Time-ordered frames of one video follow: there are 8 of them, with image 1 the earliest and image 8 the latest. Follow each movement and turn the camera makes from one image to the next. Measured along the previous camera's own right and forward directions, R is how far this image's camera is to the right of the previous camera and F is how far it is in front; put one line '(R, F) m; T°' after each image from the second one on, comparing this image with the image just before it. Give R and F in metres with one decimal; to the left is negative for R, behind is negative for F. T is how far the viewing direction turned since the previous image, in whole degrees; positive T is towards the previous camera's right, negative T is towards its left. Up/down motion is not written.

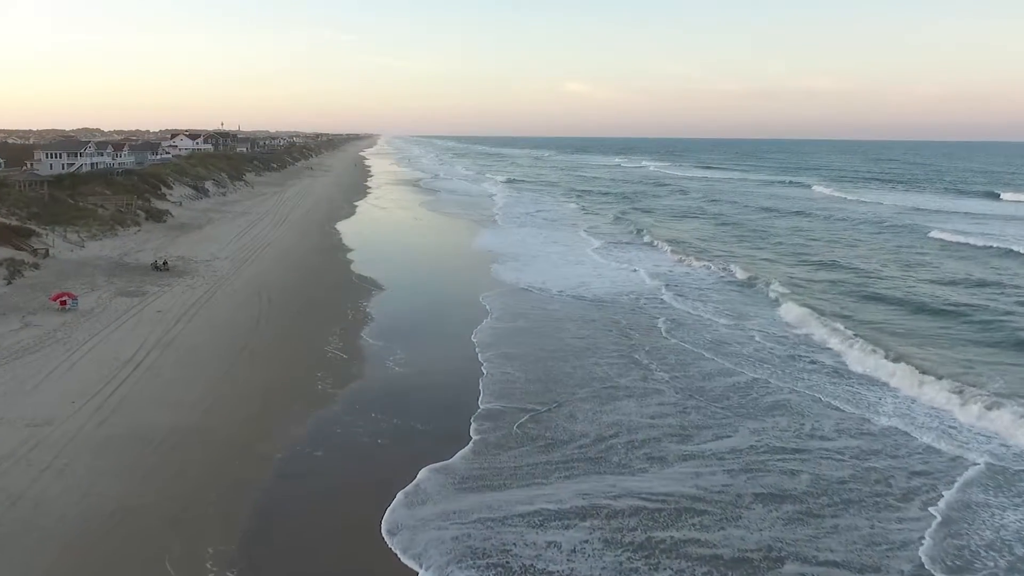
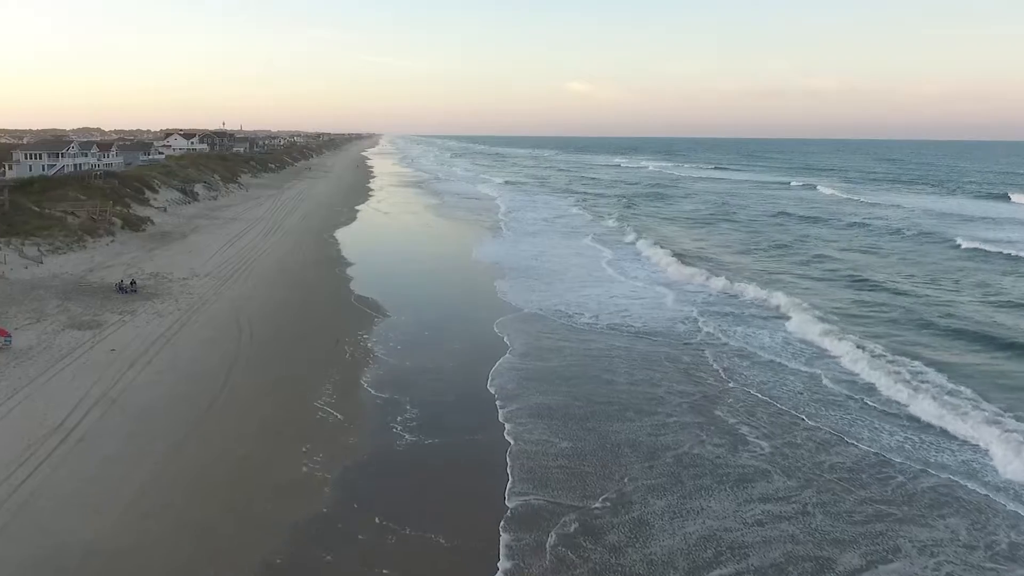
(-0.5, +2.1) m; 0°
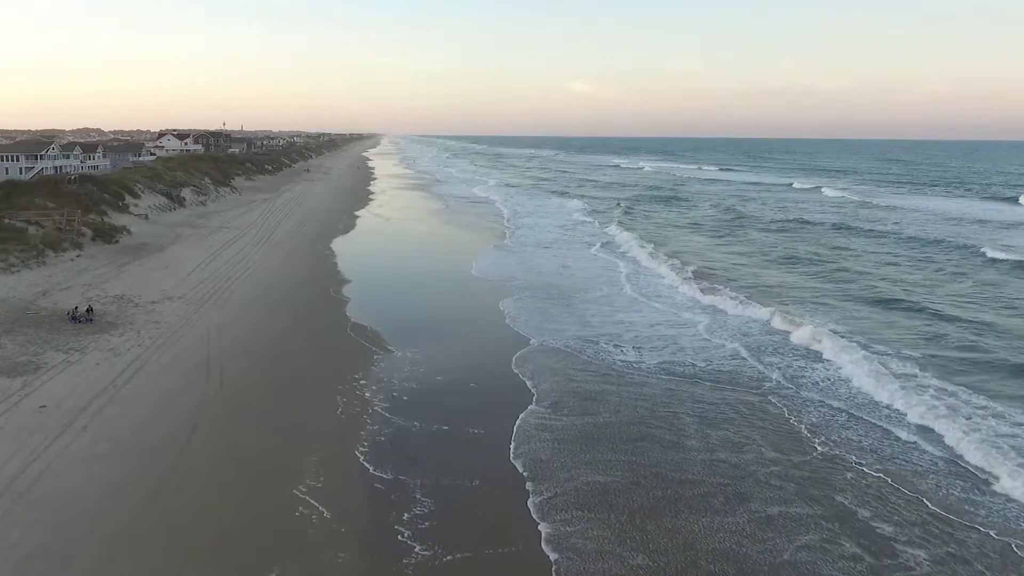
(-0.4, +2.0) m; 0°
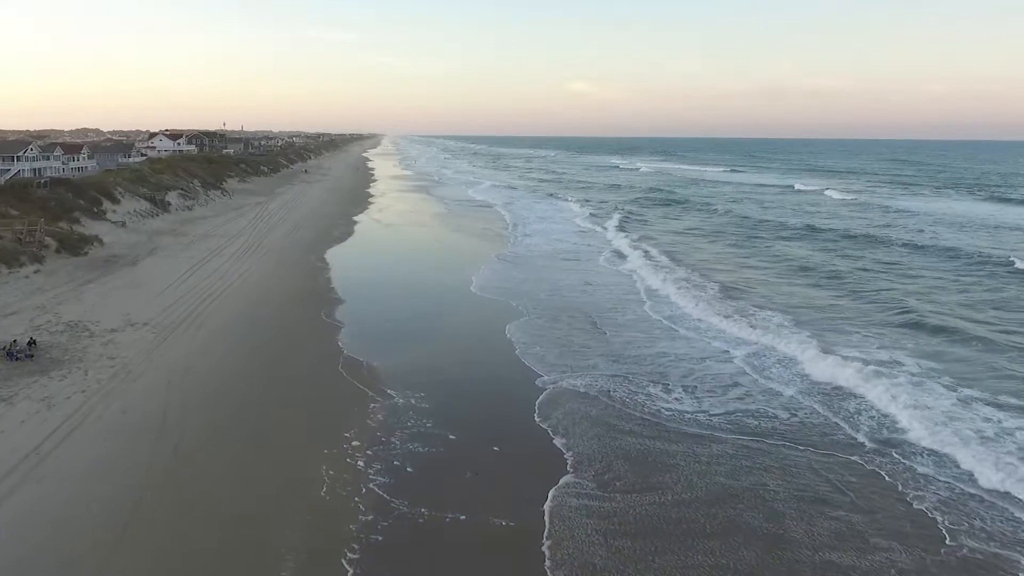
(-0.3, +1.8) m; 0°
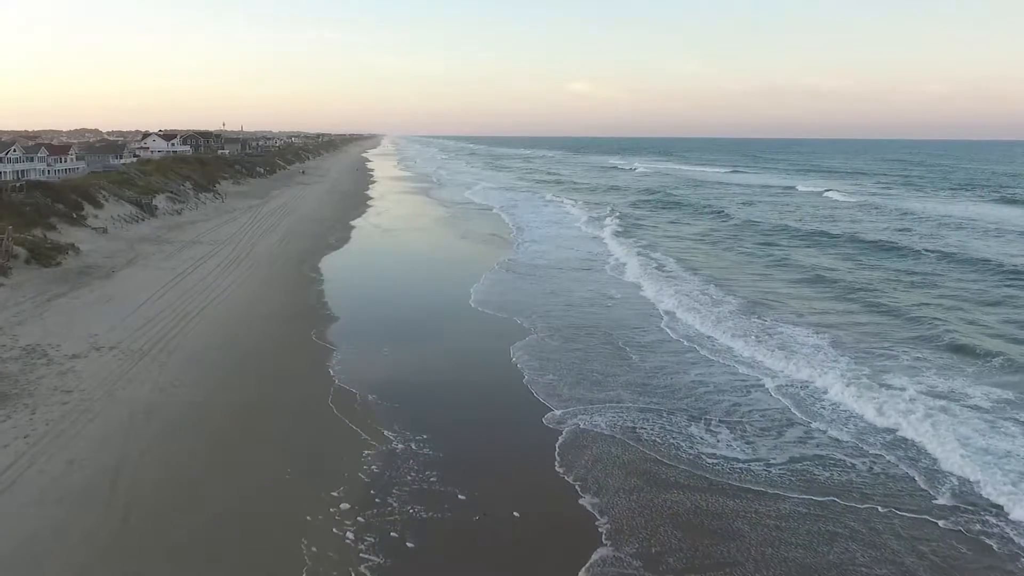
(-0.2, +1.2) m; 0°
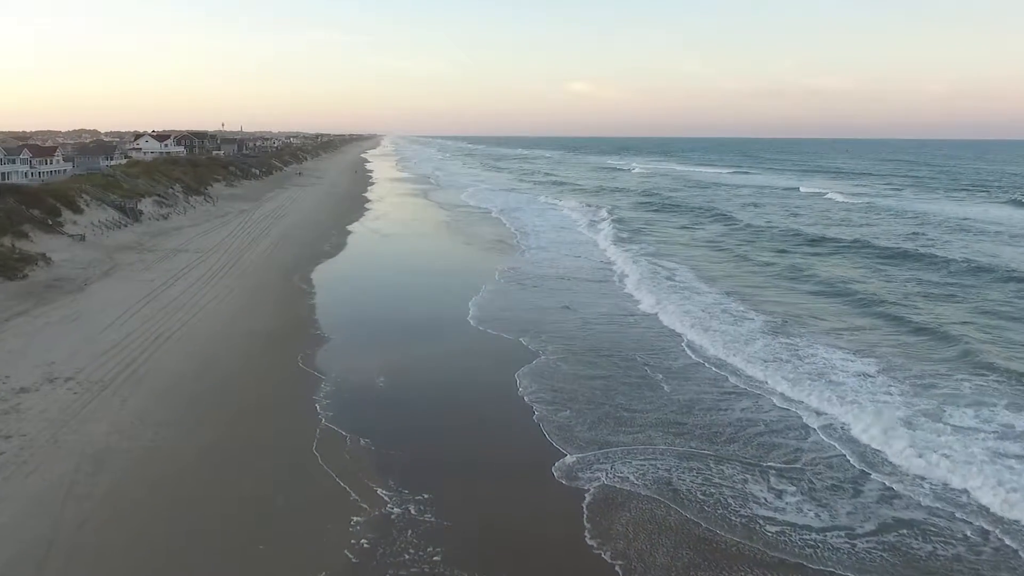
(-0.2, +1.2) m; 0°
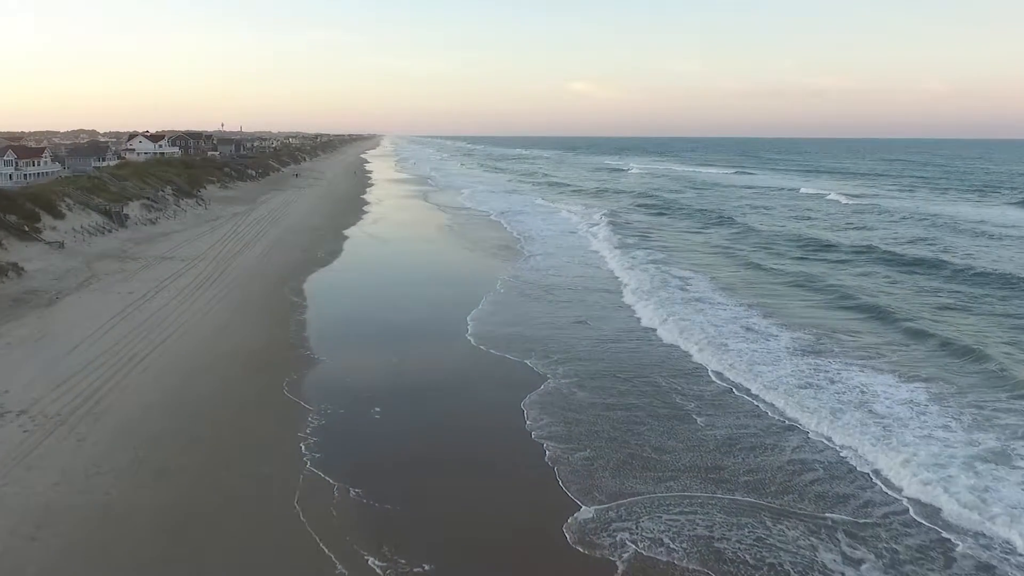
(-0.1, +1.0) m; 0°
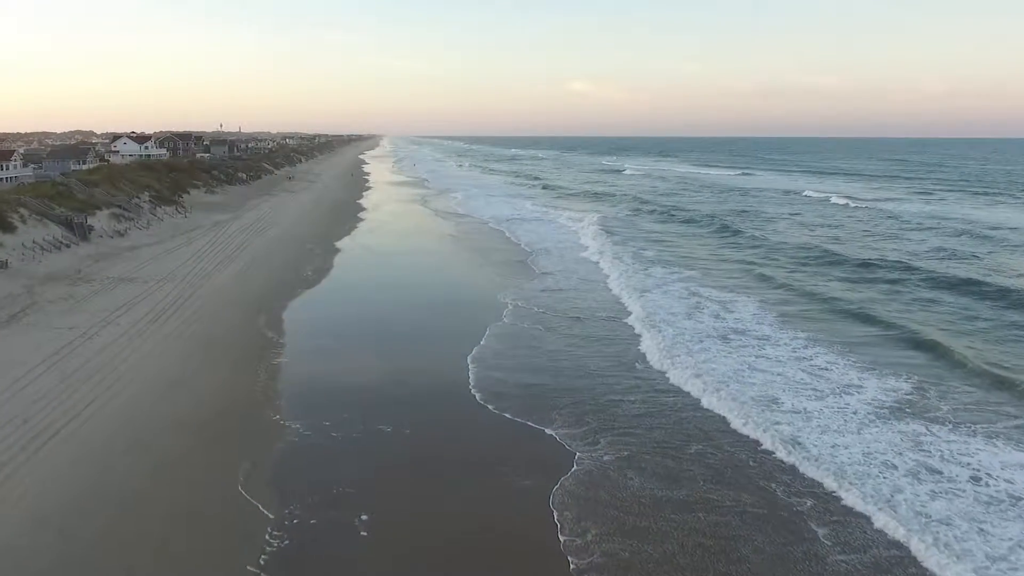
(-0.3, +2.2) m; 0°
